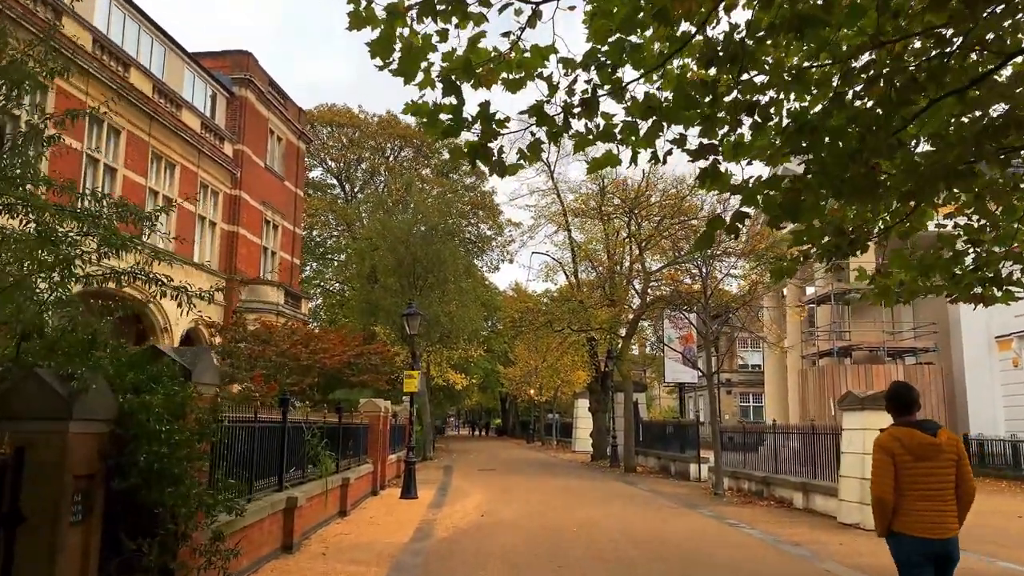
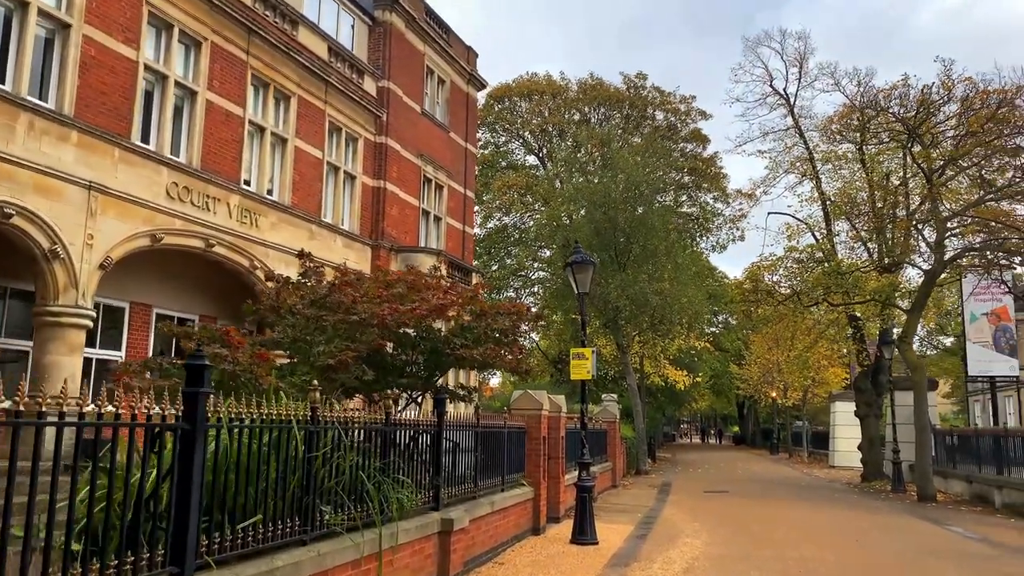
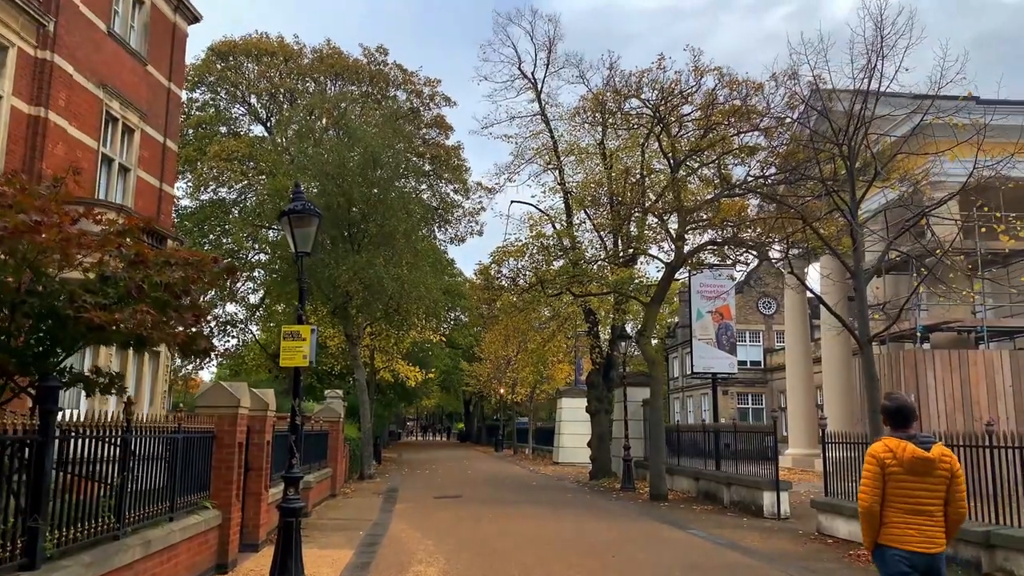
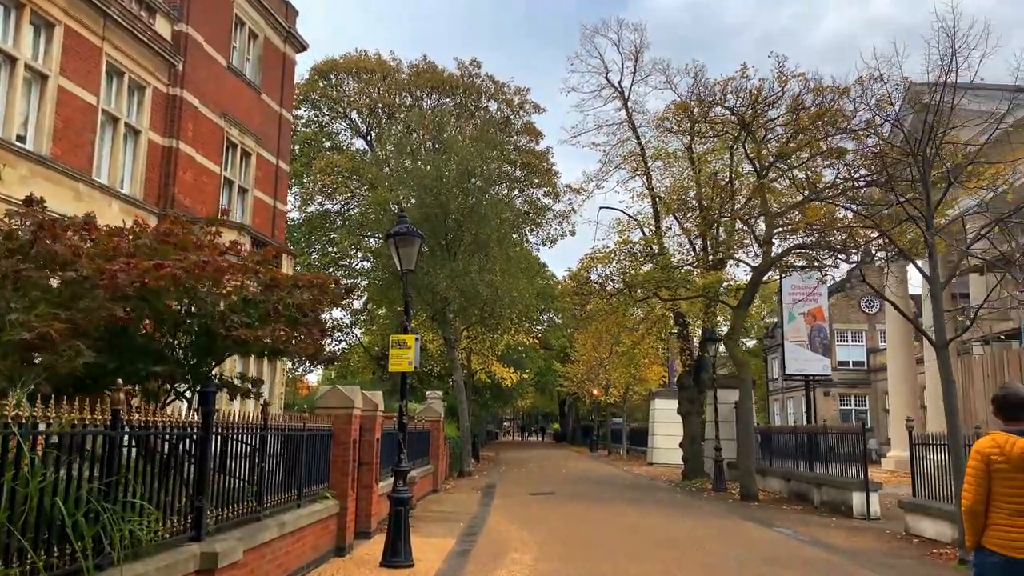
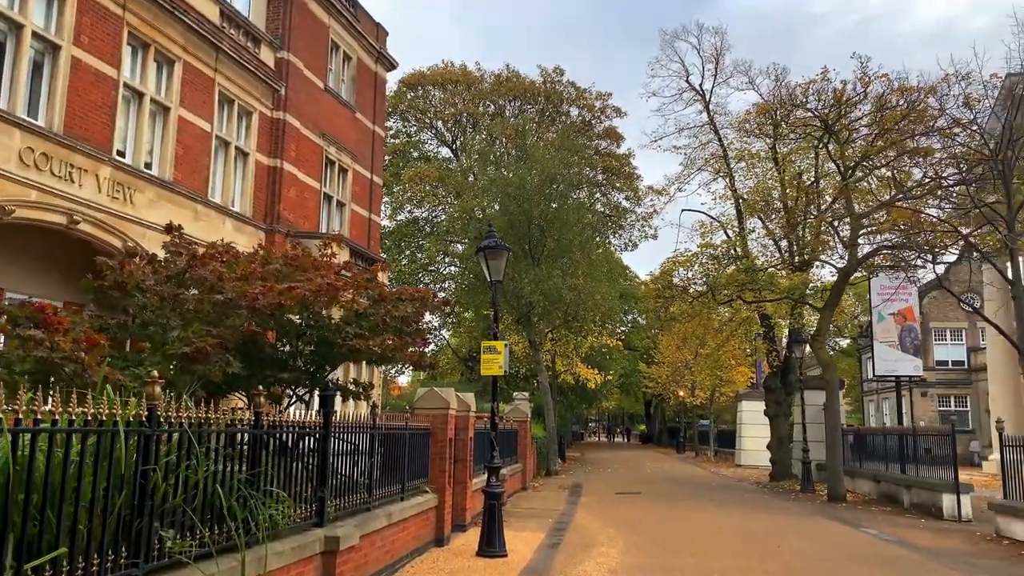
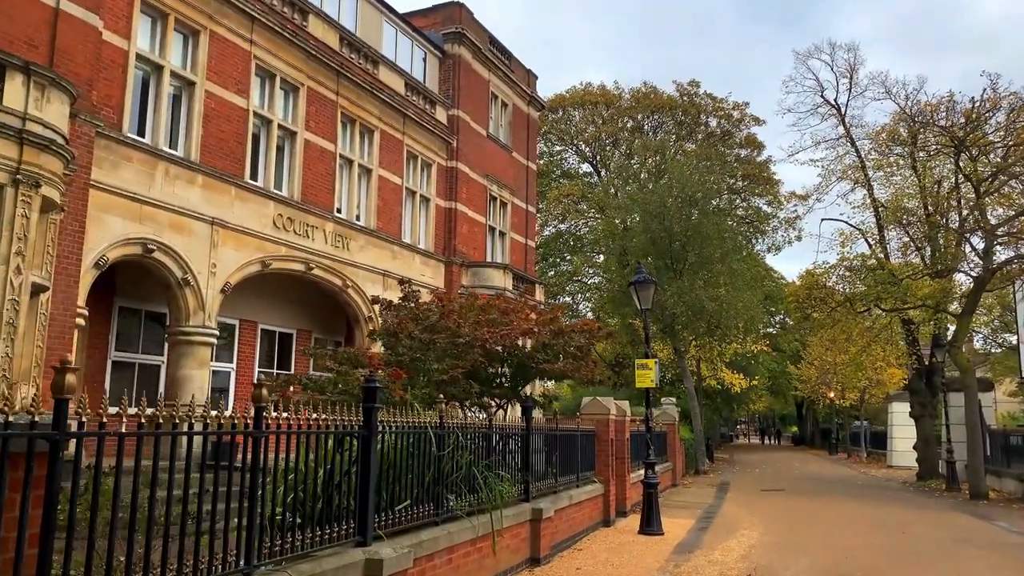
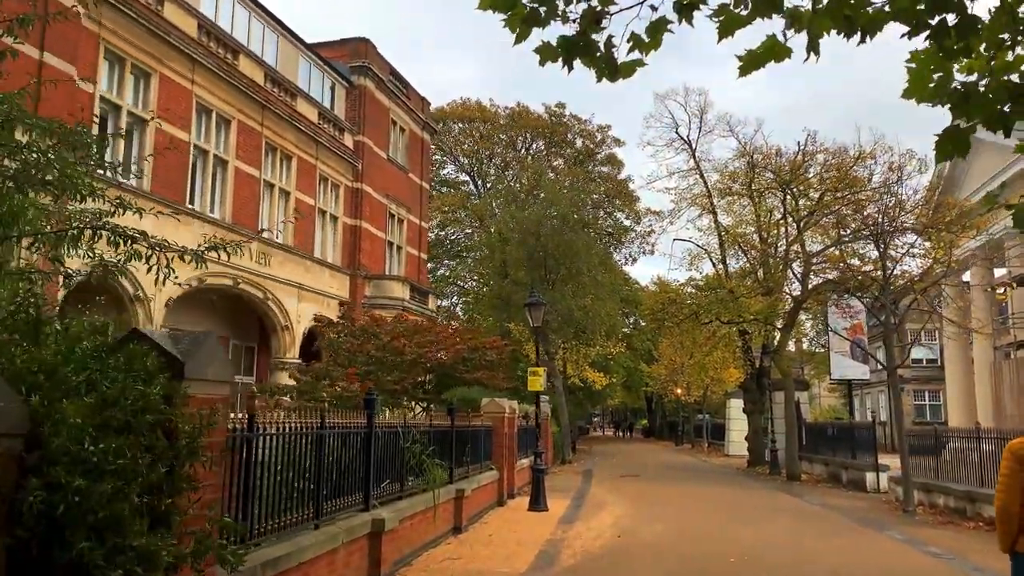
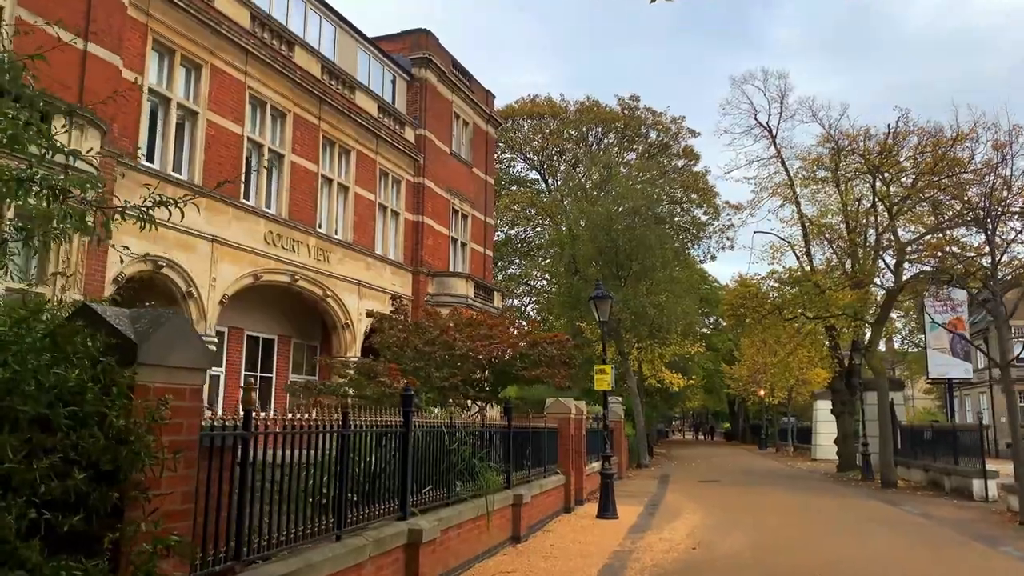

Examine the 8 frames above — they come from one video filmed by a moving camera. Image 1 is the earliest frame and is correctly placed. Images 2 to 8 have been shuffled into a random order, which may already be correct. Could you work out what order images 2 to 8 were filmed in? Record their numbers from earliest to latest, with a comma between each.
7, 8, 6, 2, 5, 4, 3
